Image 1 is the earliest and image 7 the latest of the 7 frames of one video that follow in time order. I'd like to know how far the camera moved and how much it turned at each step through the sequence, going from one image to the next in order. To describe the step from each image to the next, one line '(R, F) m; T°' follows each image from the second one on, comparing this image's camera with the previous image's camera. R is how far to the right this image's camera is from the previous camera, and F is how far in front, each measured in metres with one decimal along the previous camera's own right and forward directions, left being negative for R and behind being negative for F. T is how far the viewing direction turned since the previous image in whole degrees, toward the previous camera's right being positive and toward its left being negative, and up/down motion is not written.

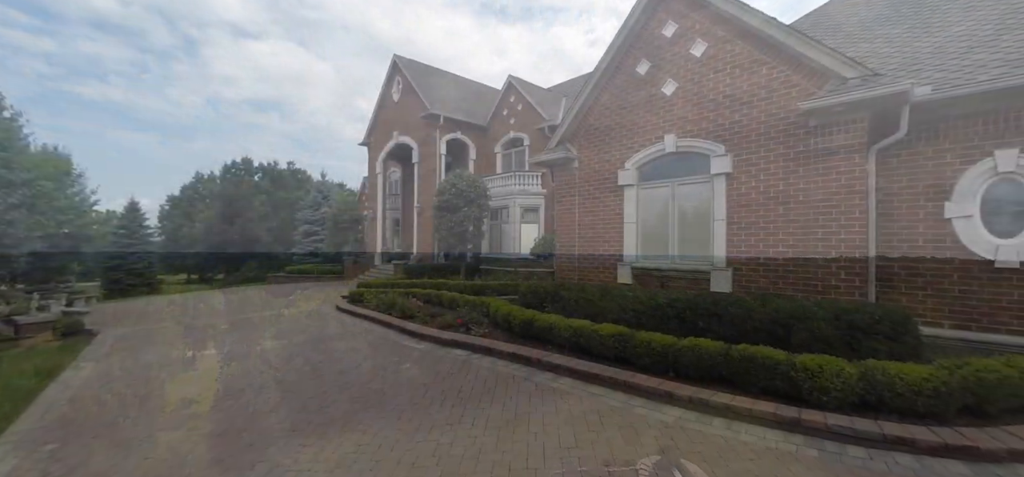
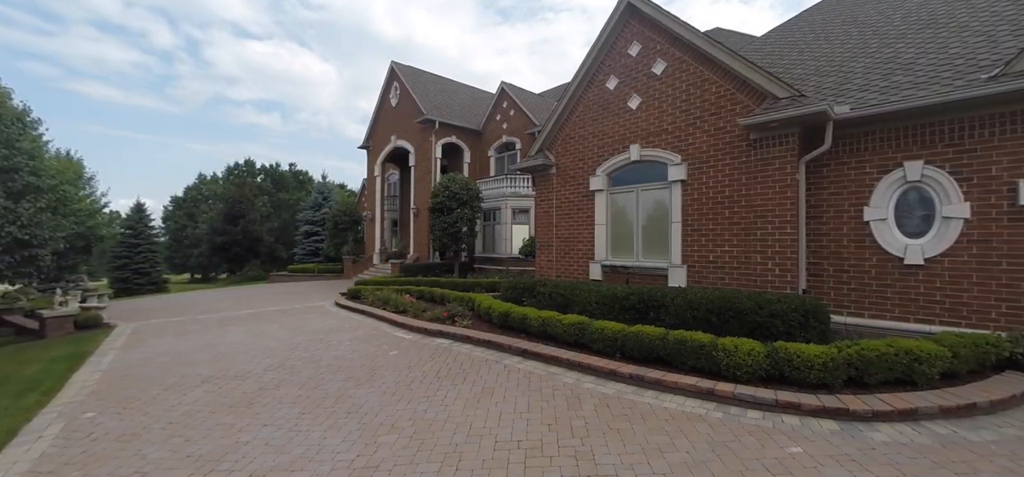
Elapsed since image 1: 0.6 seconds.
(+0.4, -0.7) m; 0°
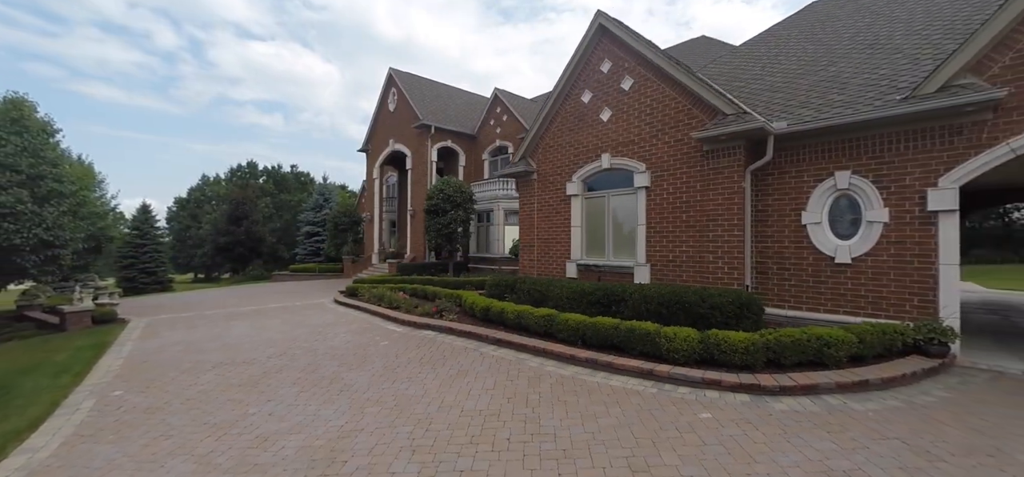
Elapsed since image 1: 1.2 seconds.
(+0.4, -0.7) m; 0°
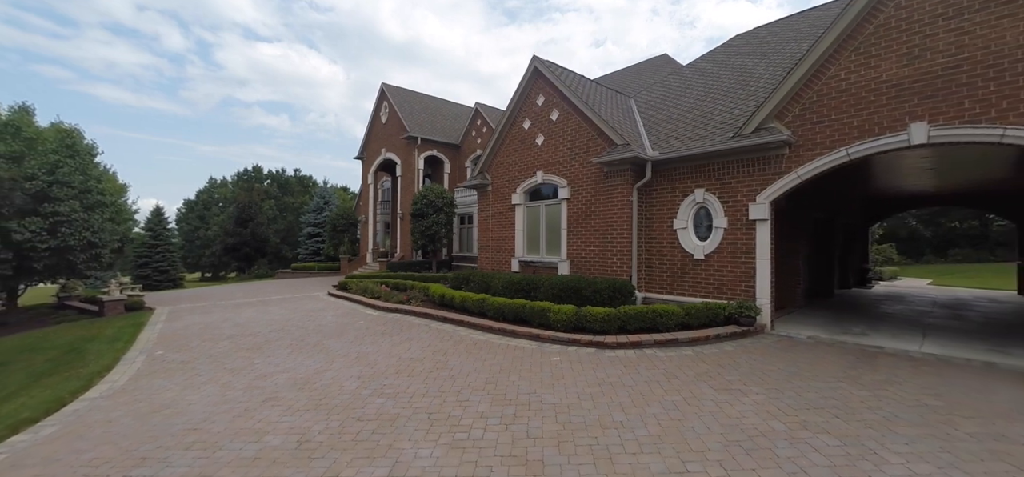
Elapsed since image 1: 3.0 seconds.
(+1.4, -2.1) m; -1°
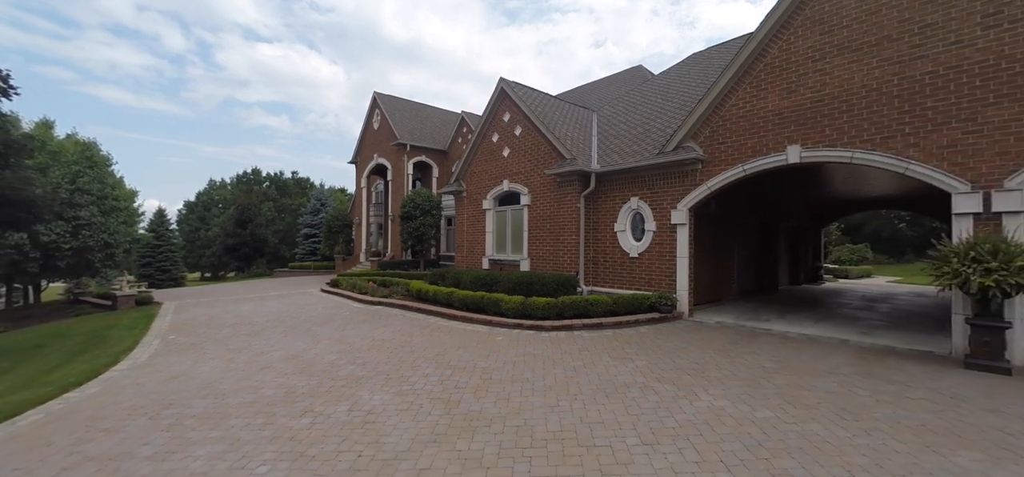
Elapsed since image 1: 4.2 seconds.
(+0.9, -1.4) m; 0°
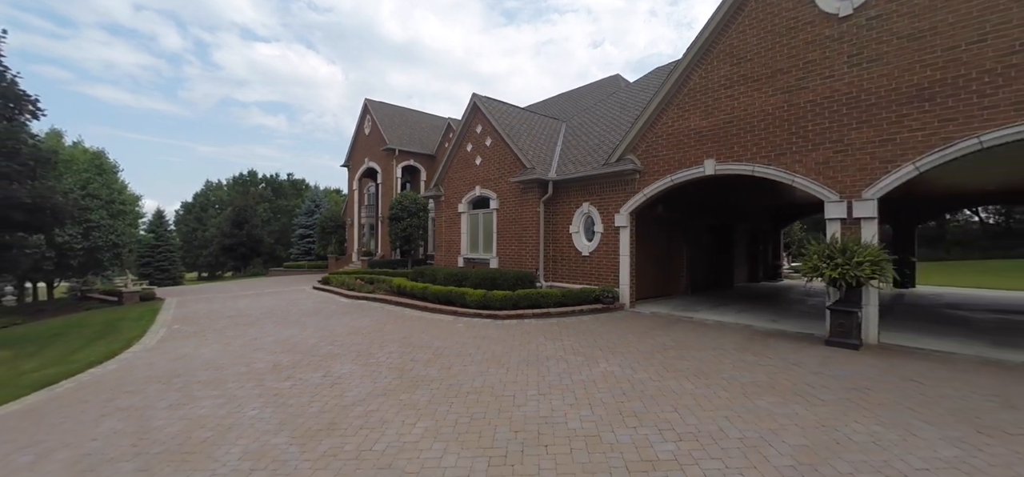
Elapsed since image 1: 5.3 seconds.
(+0.9, -1.3) m; 0°
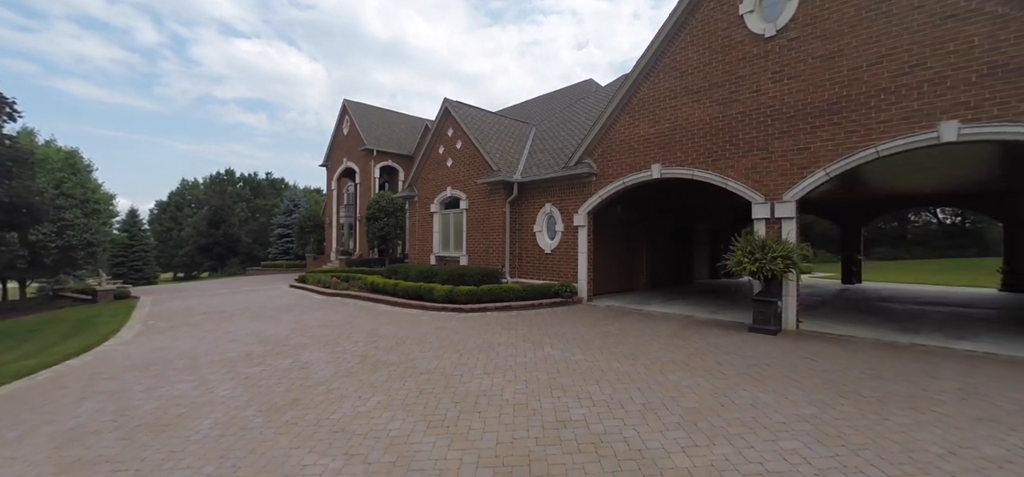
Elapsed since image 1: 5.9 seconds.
(+0.5, -0.7) m; +2°
